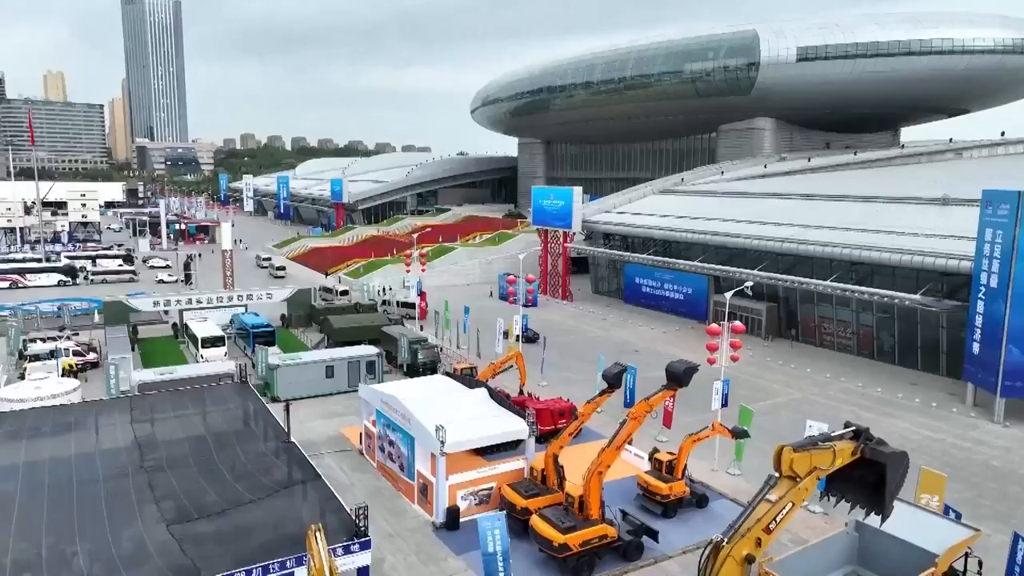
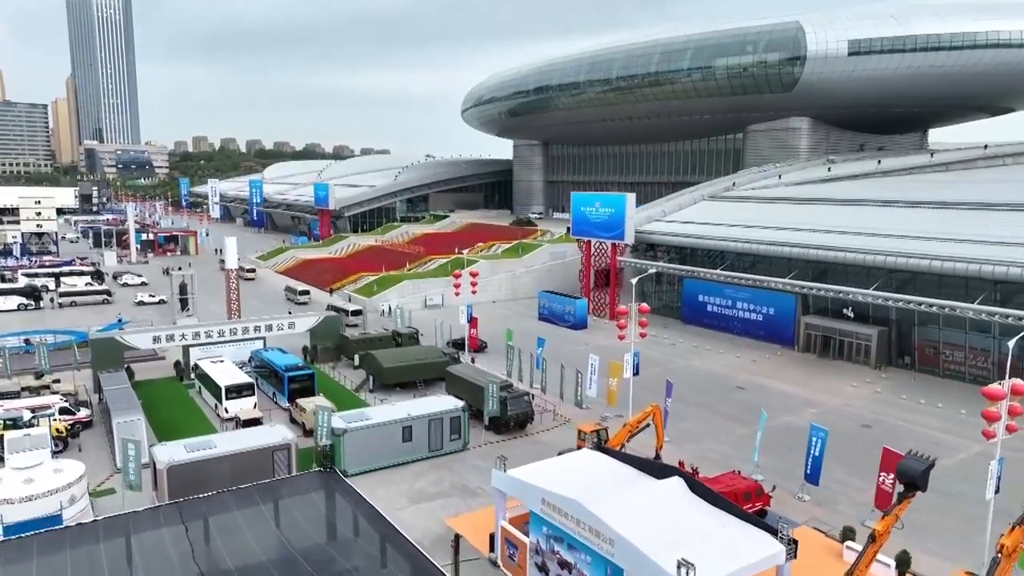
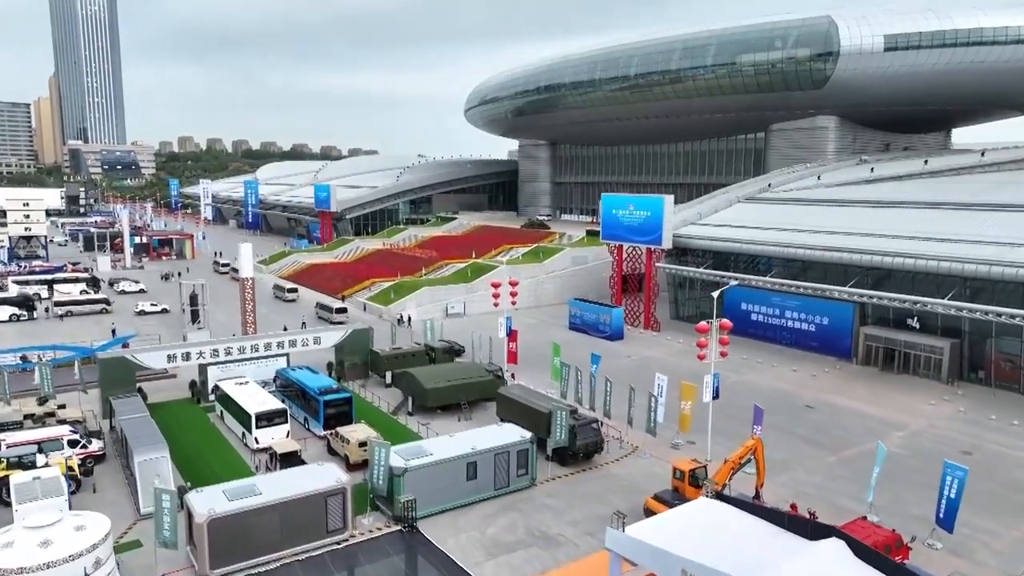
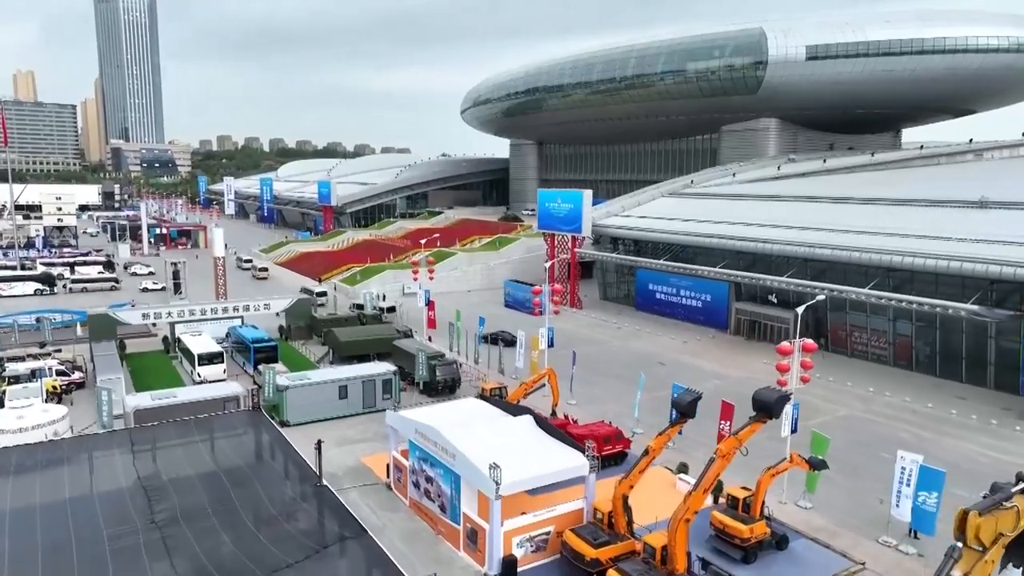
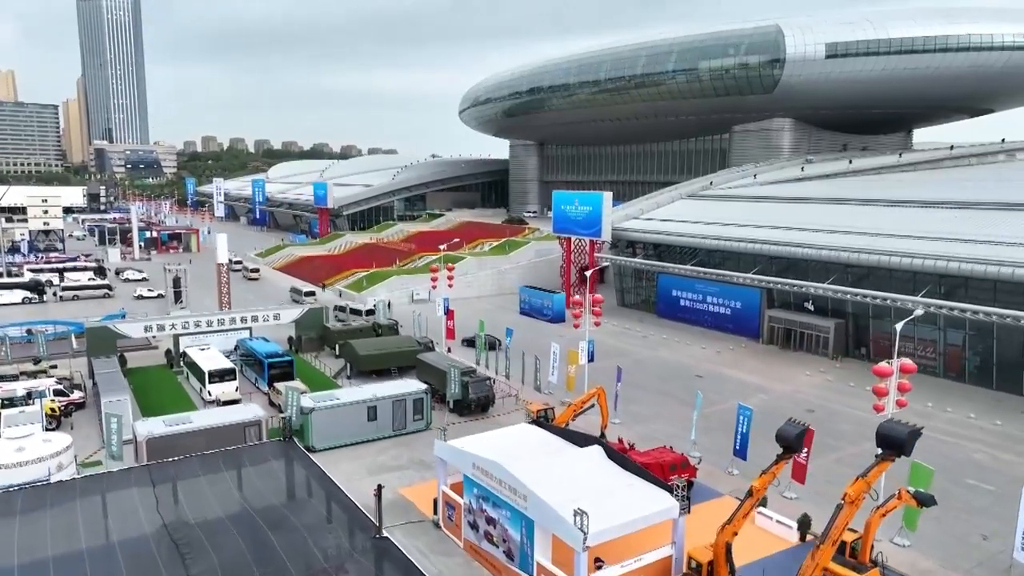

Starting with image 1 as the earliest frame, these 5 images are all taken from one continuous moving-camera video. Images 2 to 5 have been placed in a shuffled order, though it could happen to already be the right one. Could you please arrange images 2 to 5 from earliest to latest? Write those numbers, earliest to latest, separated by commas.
4, 5, 2, 3
